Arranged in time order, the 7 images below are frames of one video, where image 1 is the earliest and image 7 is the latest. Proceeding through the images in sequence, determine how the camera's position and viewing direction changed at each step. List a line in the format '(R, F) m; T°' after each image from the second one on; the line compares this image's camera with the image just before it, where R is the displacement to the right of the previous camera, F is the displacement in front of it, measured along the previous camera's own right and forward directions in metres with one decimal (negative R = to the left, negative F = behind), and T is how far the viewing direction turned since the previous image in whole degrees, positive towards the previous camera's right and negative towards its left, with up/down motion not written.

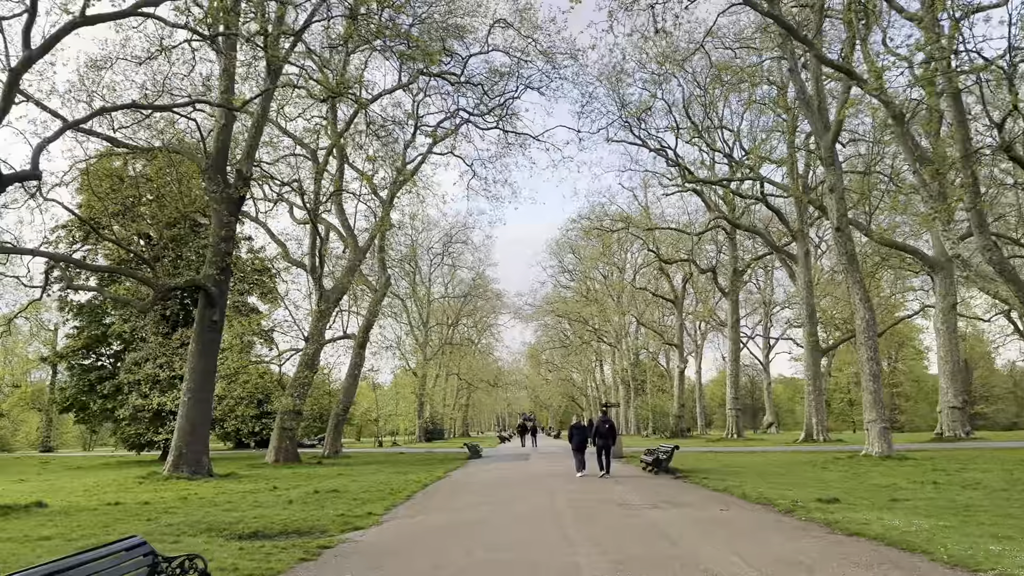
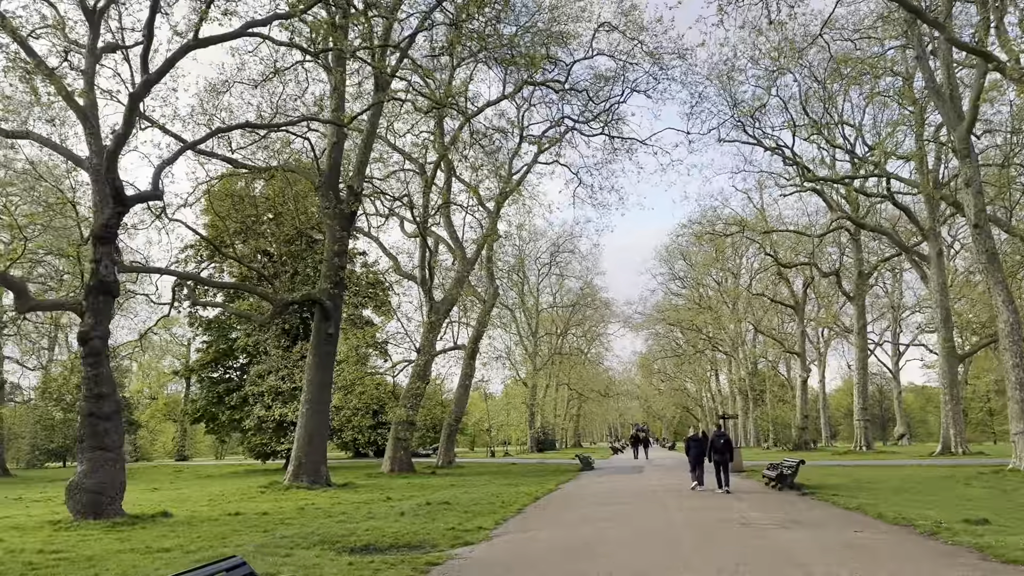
(0.0, +0.3) m; -8°
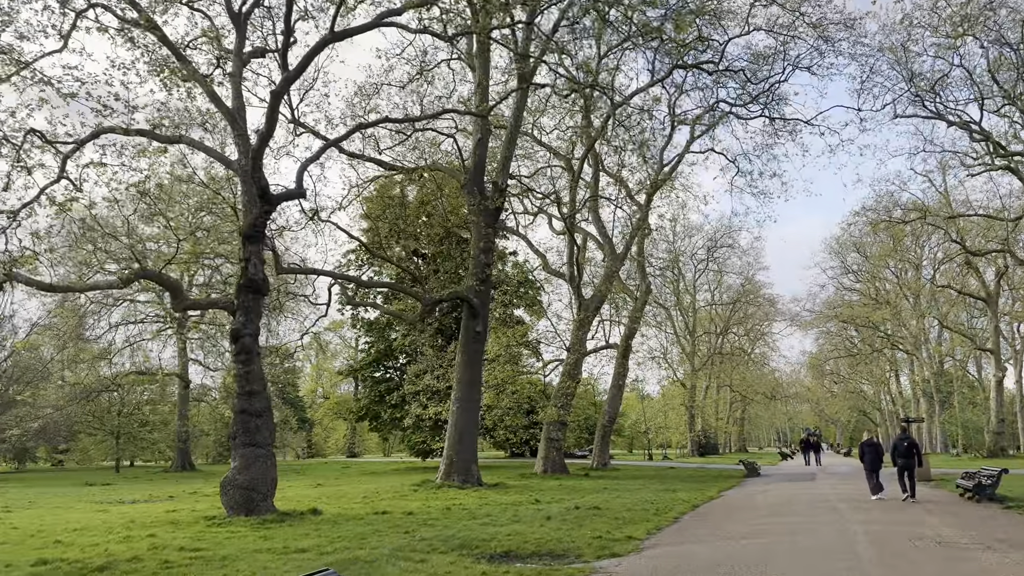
(+0.1, +0.7) m; -11°
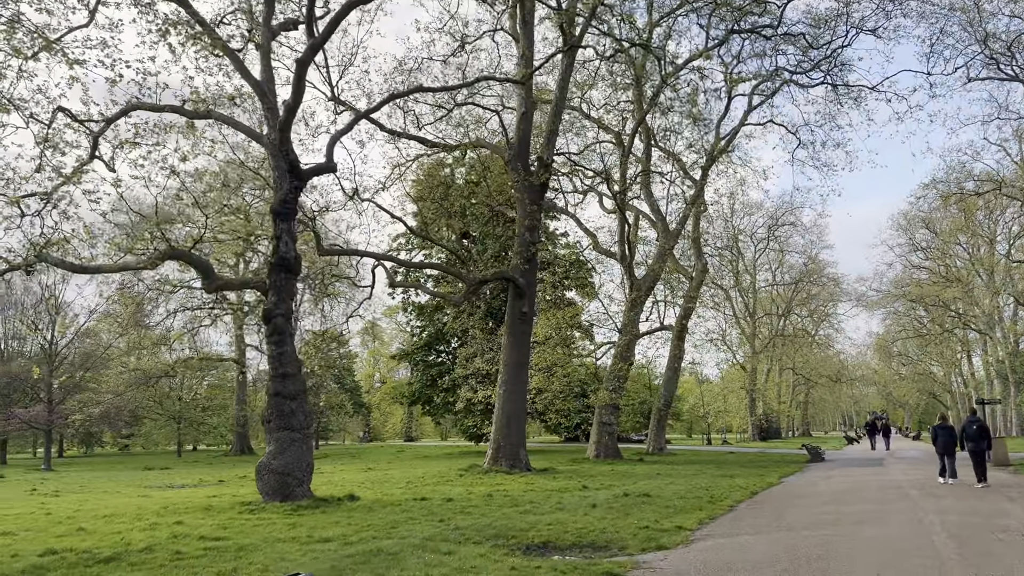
(+0.2, +0.6) m; -4°
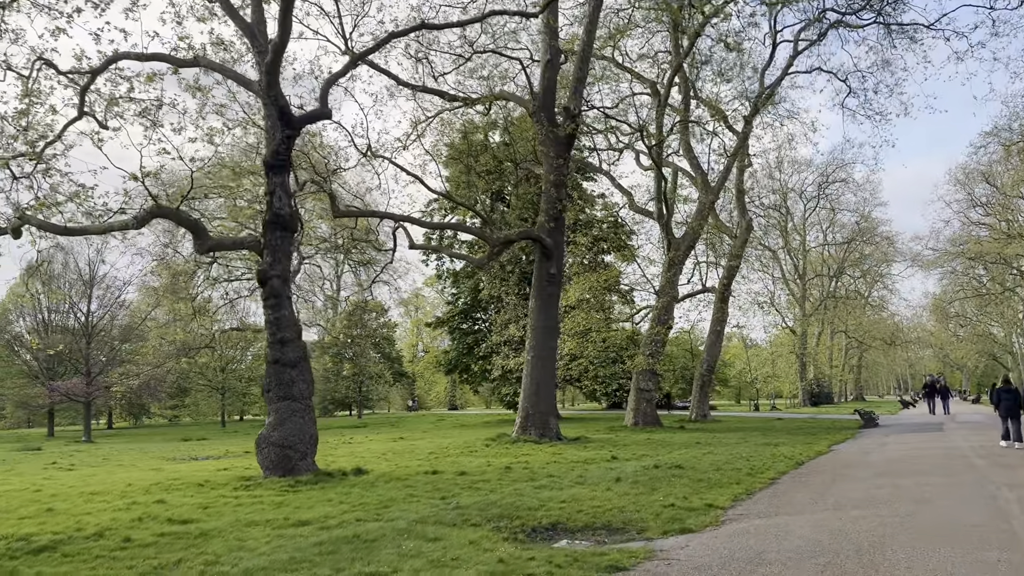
(+0.4, +1.0) m; -3°
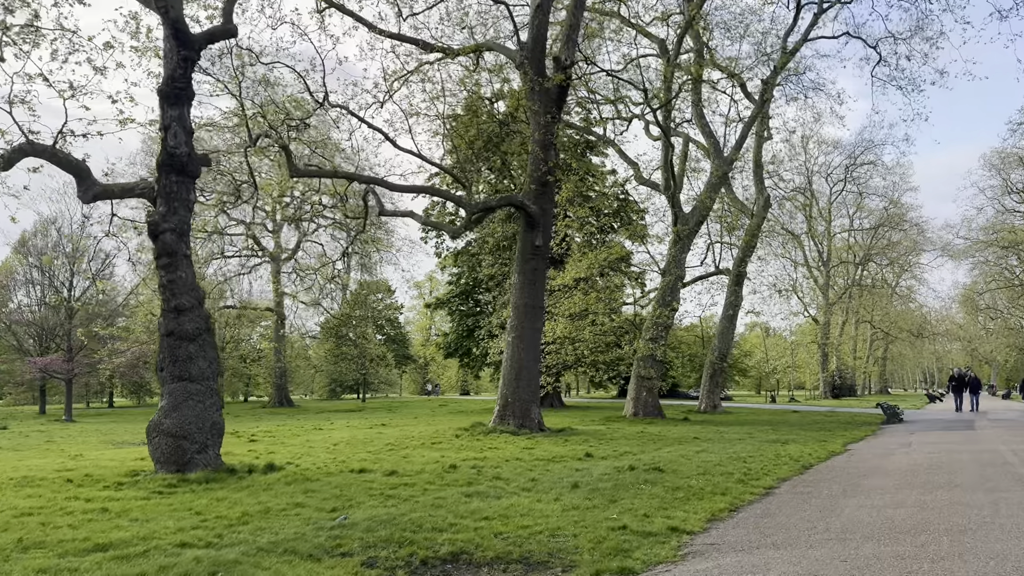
(+0.8, +1.8) m; -2°
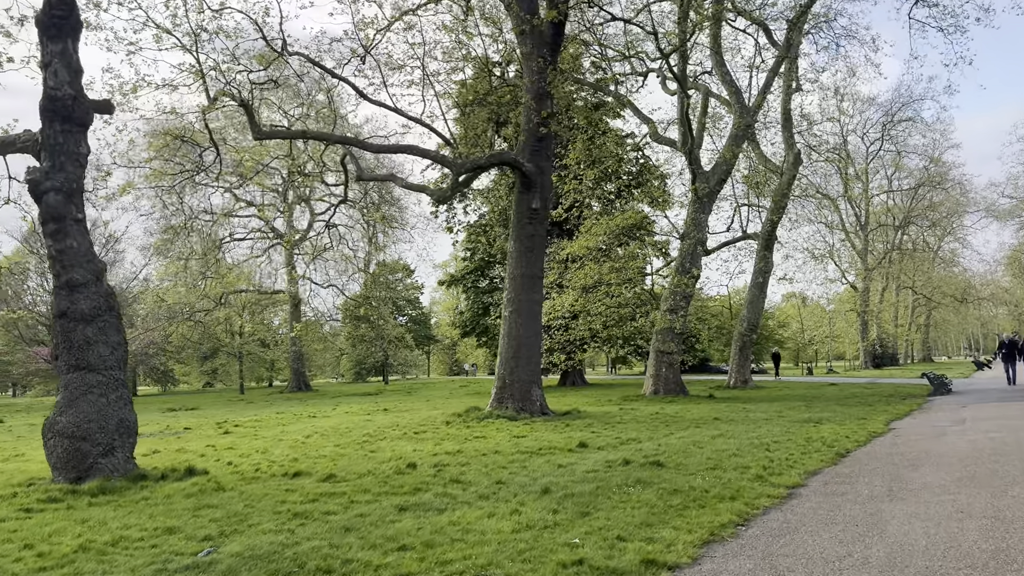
(+0.6, +1.5) m; -2°
